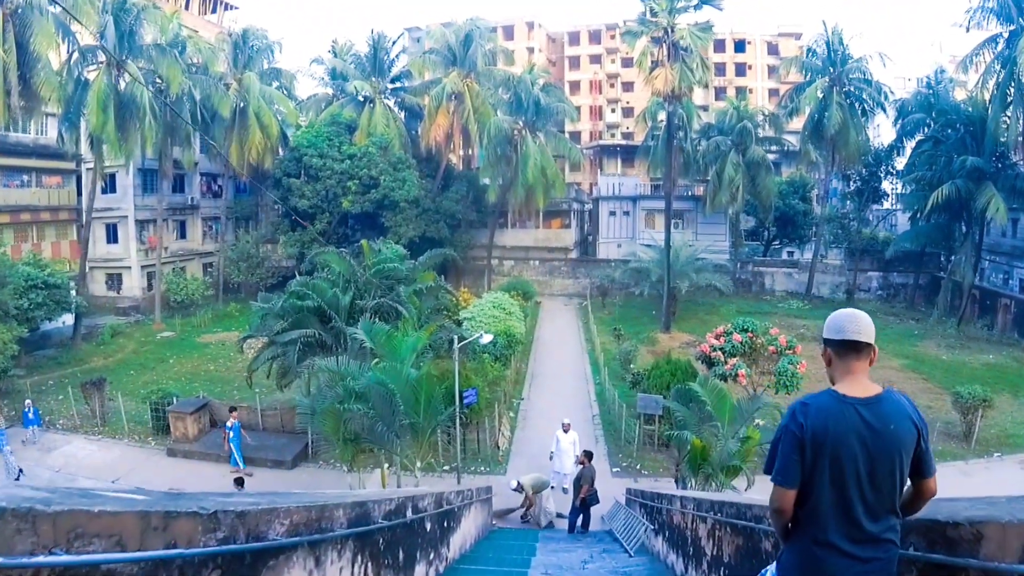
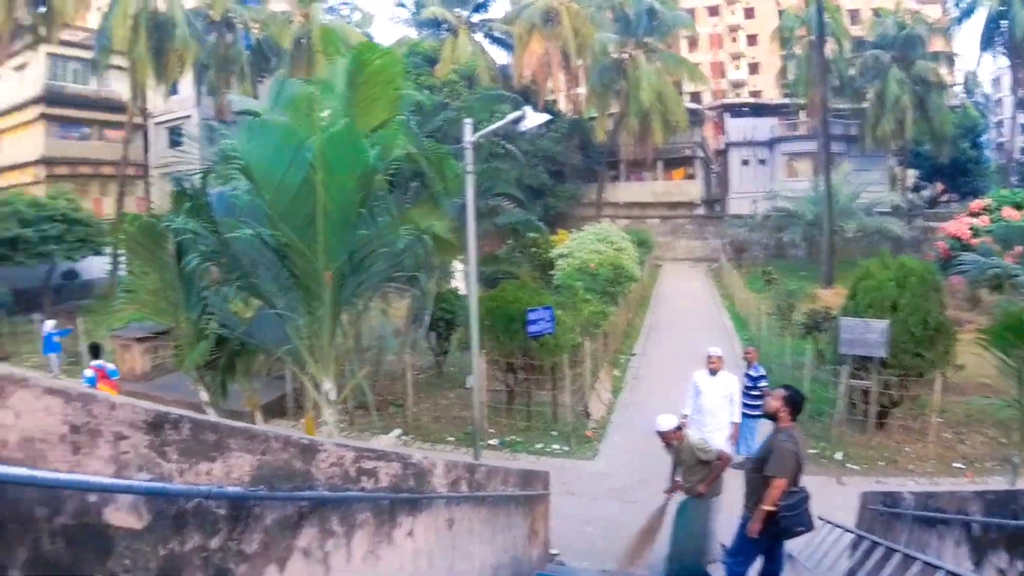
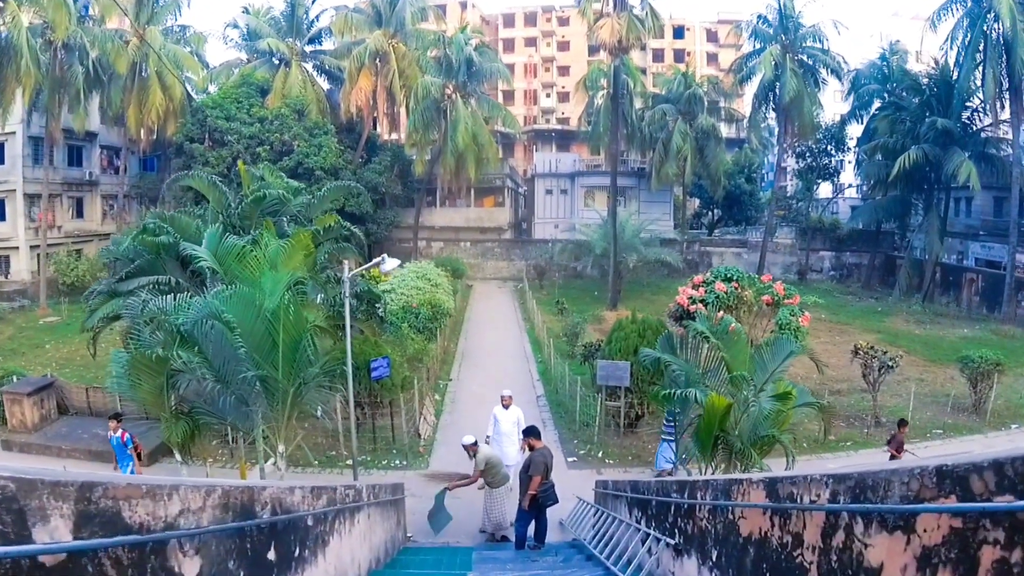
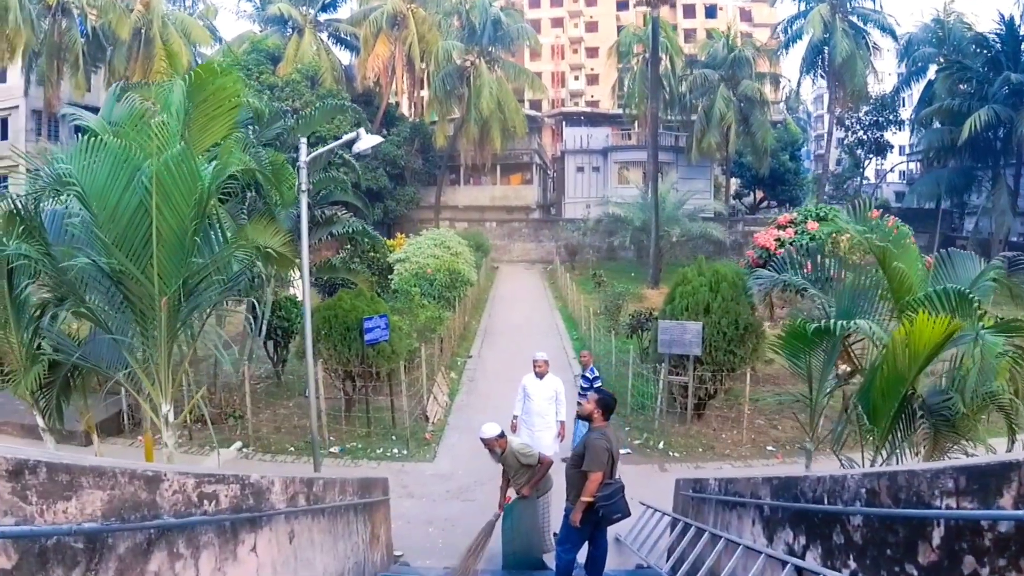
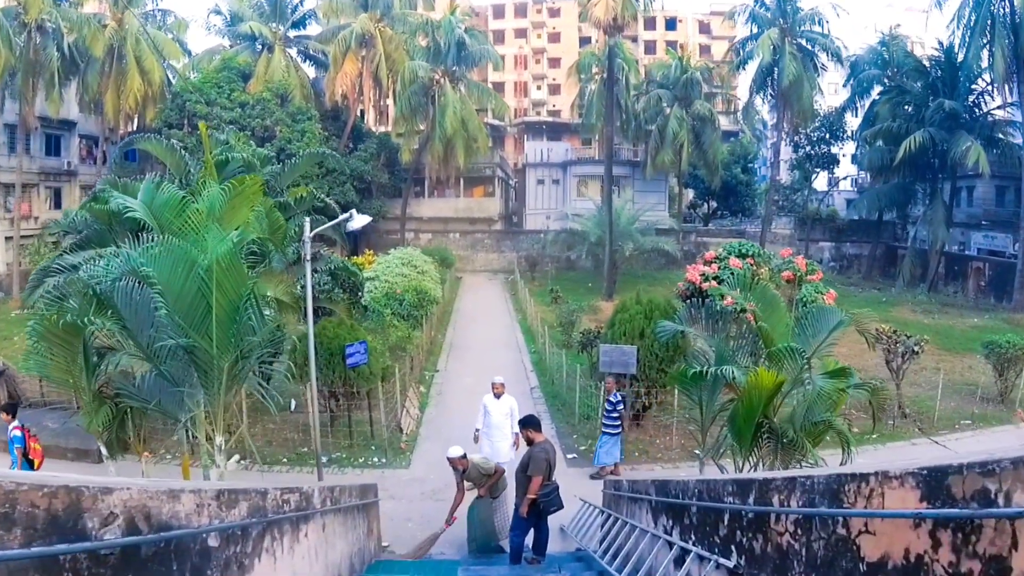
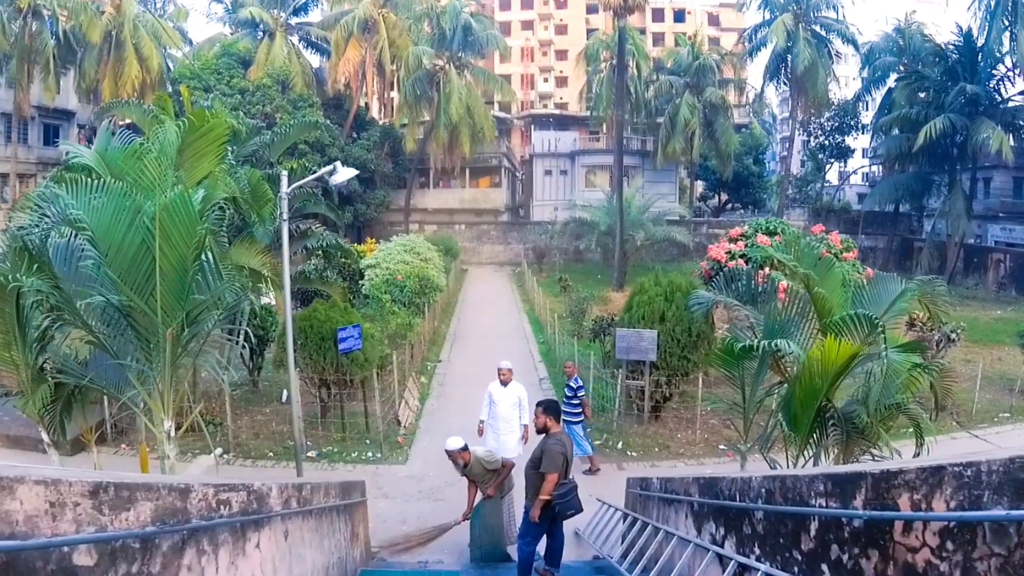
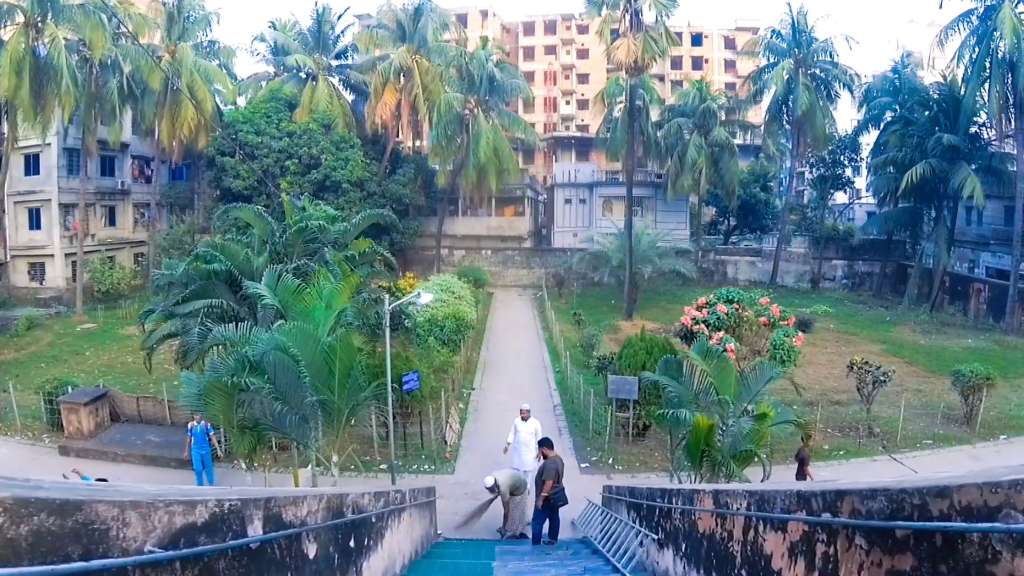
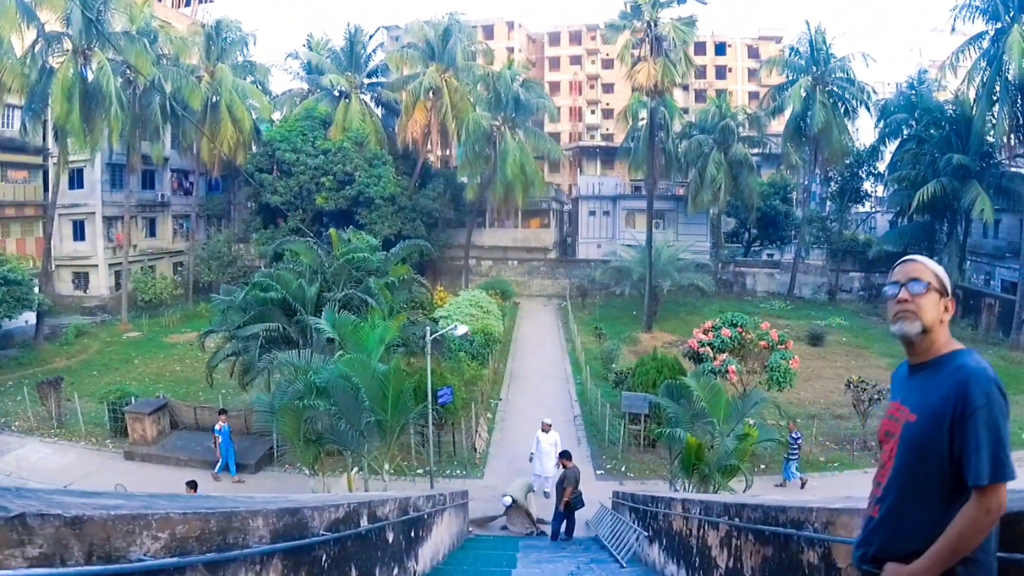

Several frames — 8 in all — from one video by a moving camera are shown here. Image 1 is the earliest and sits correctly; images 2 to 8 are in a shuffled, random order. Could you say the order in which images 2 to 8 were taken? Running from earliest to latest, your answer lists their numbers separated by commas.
8, 7, 3, 5, 6, 4, 2
